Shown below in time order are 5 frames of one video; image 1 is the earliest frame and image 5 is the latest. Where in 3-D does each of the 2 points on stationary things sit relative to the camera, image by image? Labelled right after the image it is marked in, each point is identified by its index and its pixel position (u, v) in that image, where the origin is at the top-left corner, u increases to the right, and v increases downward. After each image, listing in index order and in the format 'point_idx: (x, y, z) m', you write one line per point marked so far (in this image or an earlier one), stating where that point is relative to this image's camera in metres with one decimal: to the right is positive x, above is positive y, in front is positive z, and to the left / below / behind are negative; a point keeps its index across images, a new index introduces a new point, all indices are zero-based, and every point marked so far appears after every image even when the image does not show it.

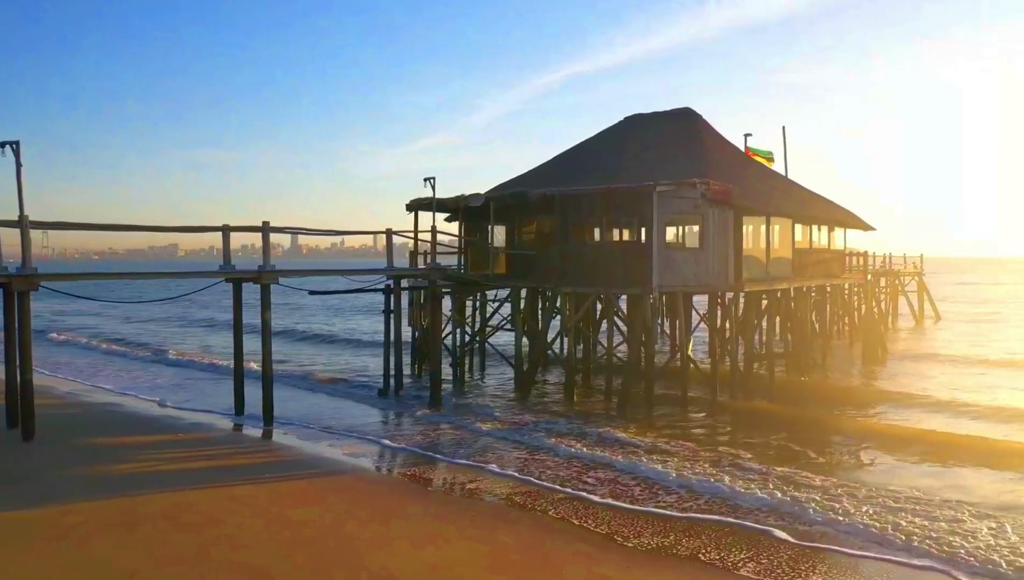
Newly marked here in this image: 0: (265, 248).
0: (-4.4, +0.7, +14.0) m
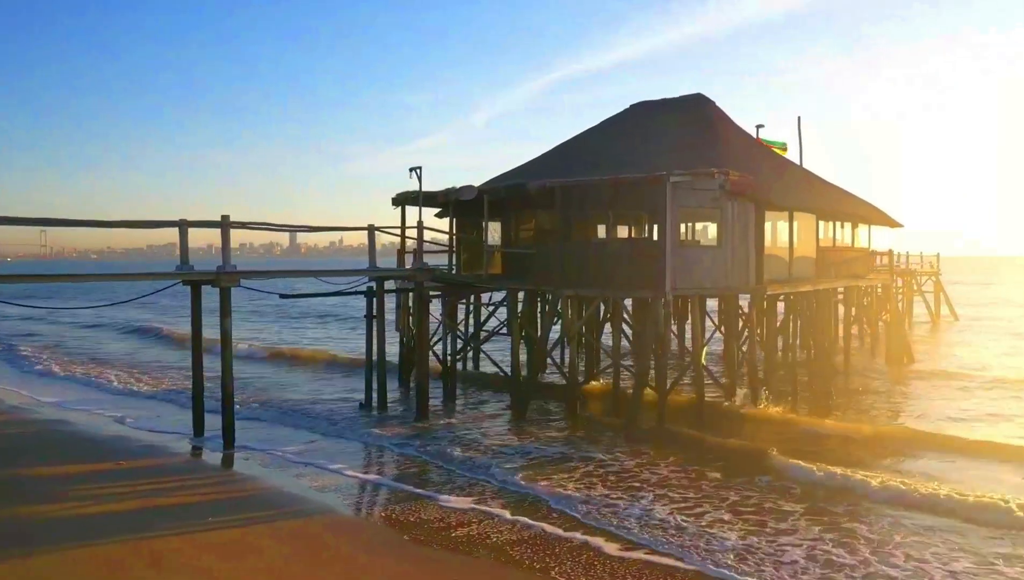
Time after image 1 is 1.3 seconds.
0: (-4.5, +0.7, +12.2) m
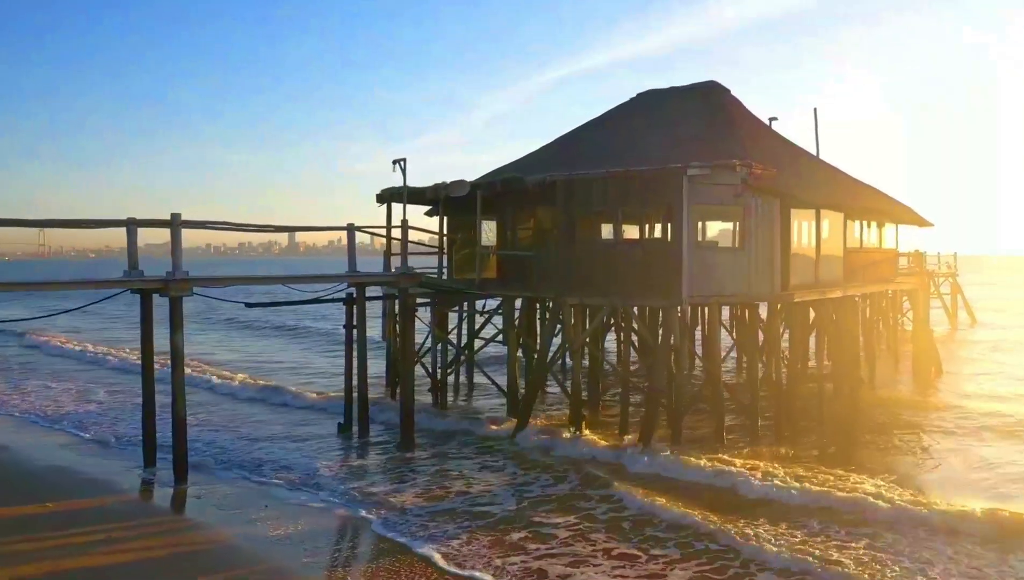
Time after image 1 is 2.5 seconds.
0: (-4.5, +0.6, +10.5) m
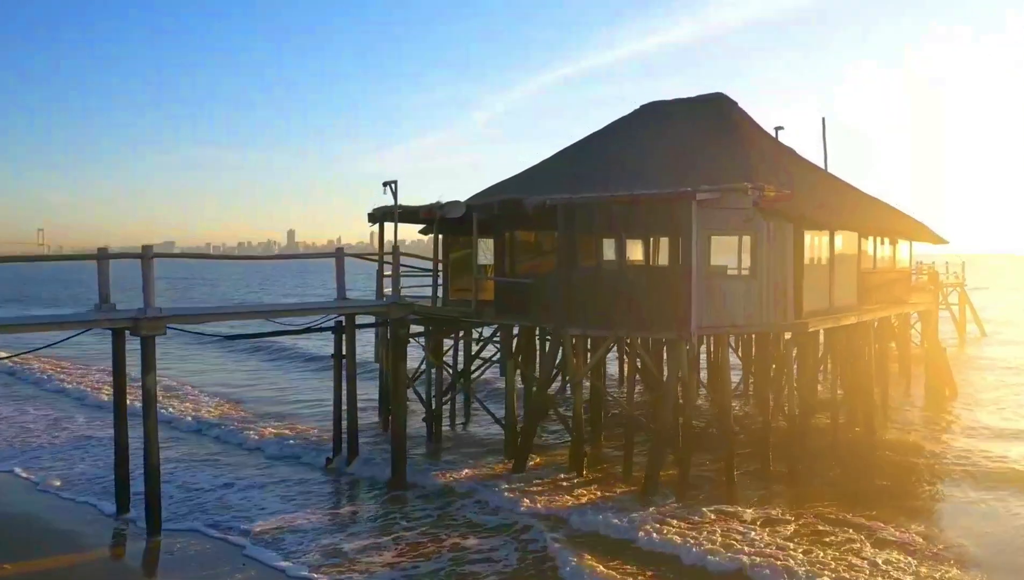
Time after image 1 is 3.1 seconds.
0: (-4.6, +0.1, +9.8) m
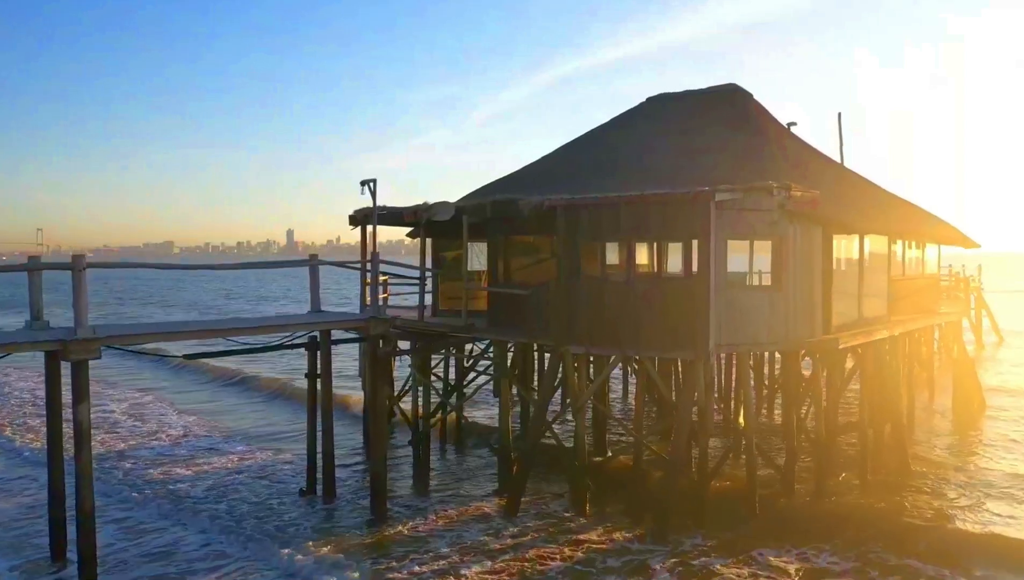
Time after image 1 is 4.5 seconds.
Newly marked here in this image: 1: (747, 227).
0: (-4.6, -0.1, +8.4) m
1: (+3.2, +0.8, +10.7) m
